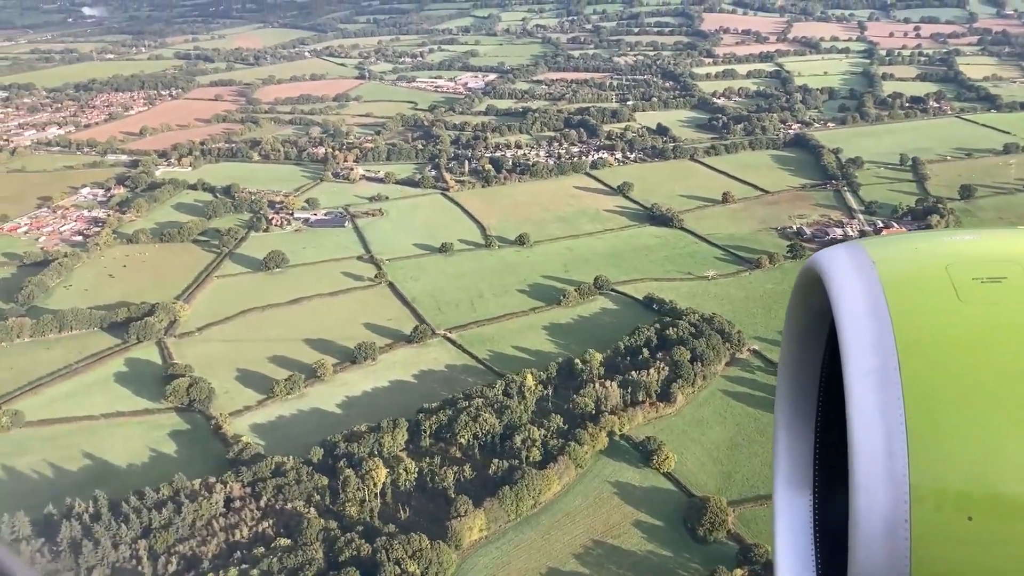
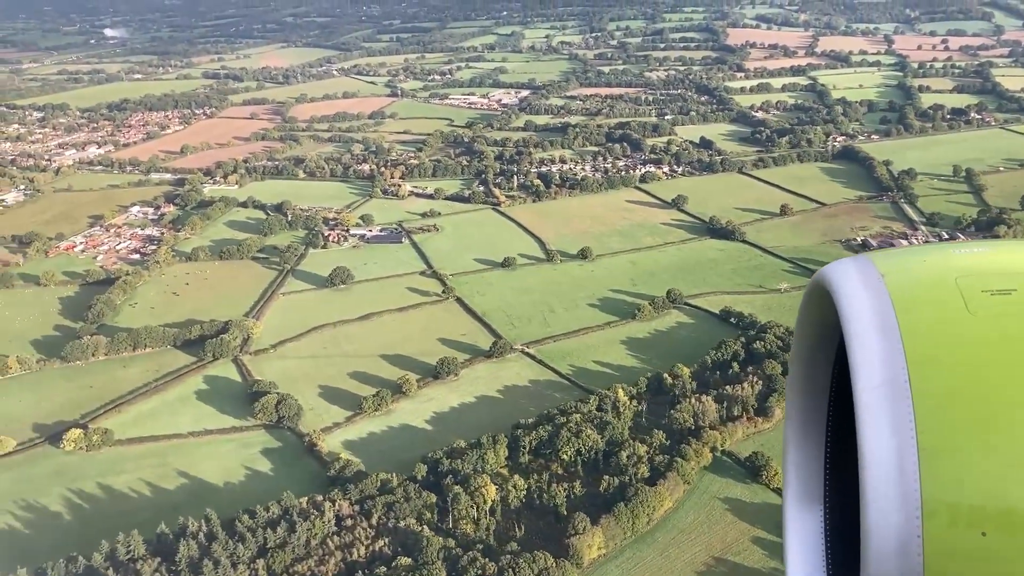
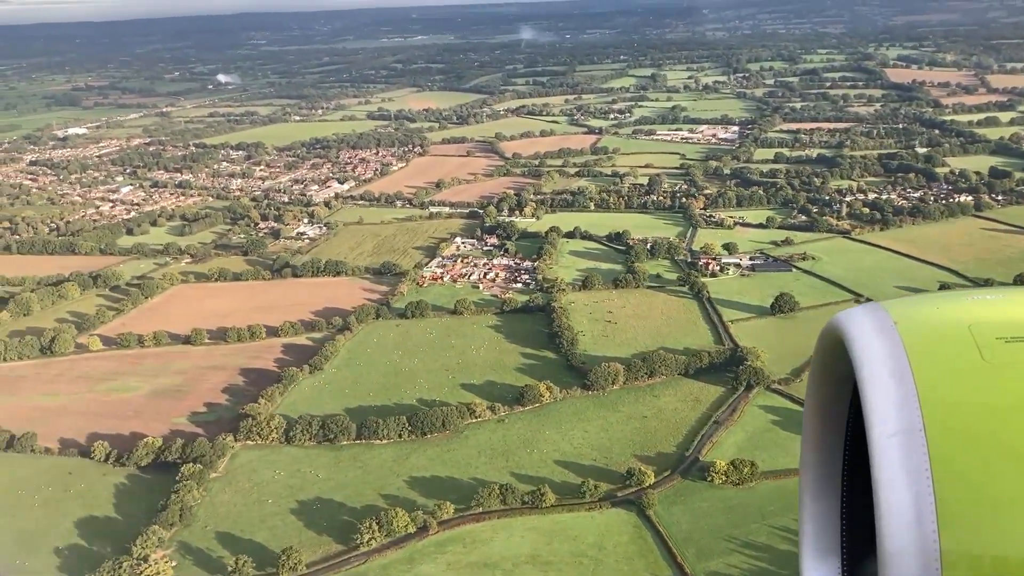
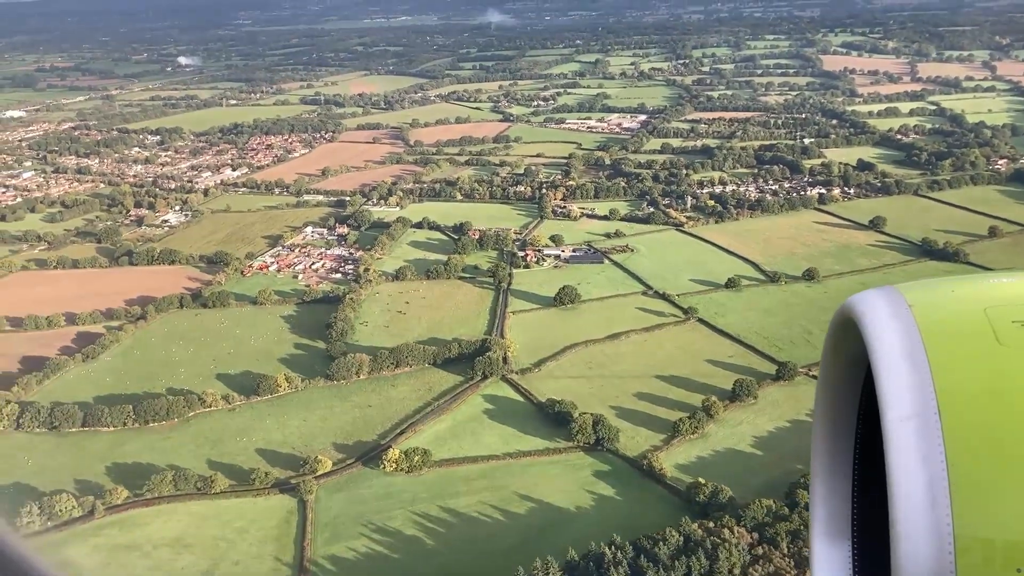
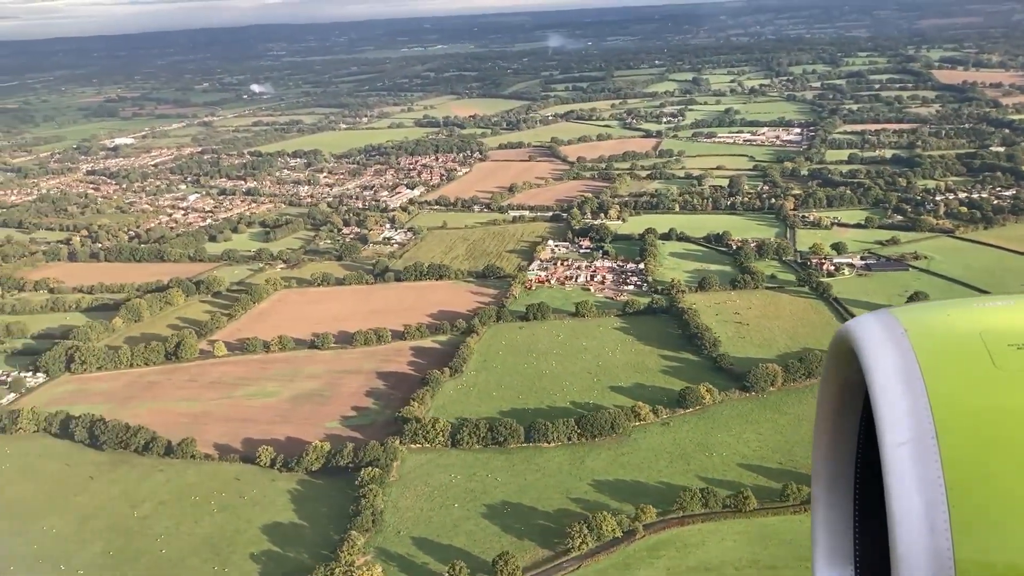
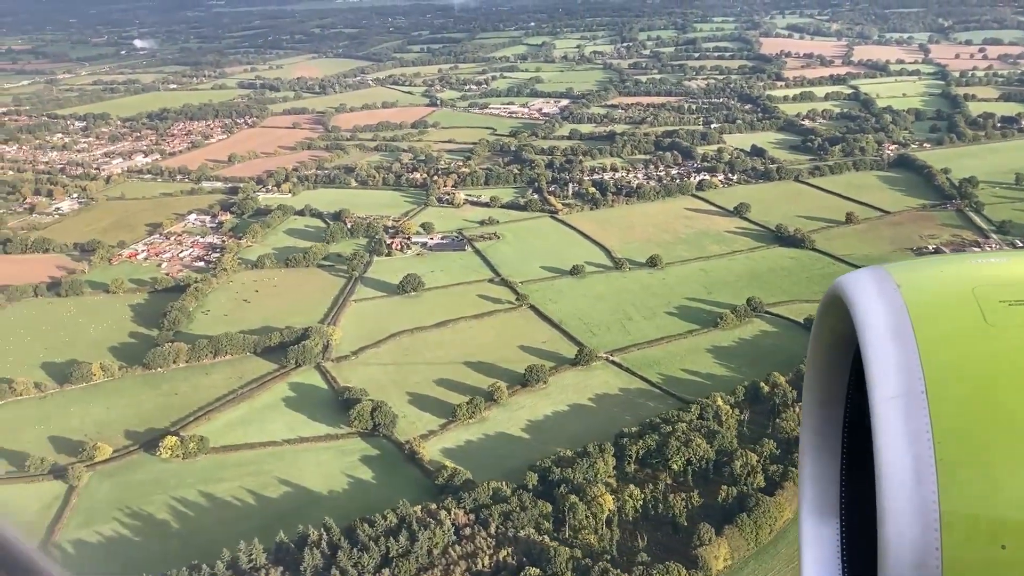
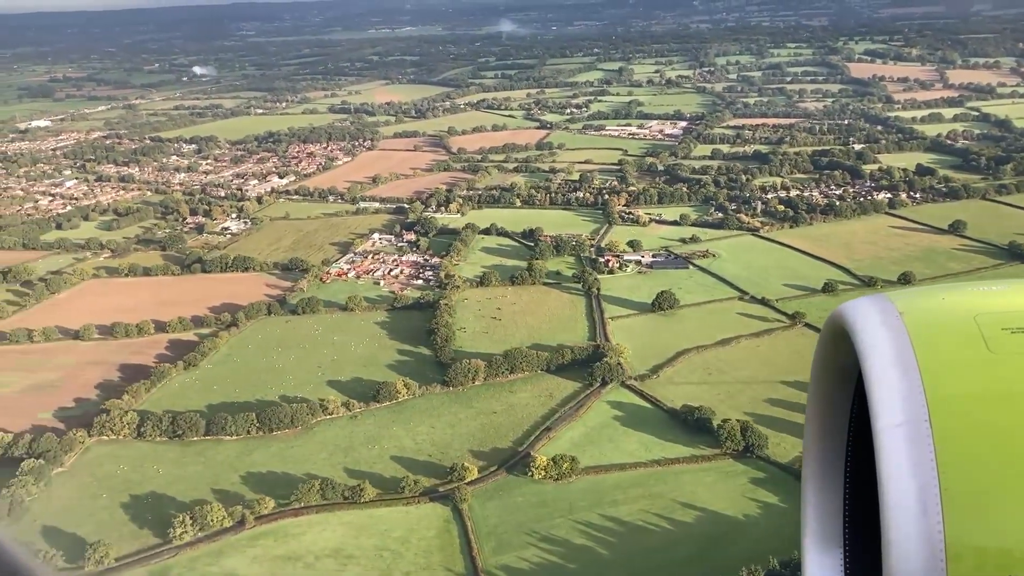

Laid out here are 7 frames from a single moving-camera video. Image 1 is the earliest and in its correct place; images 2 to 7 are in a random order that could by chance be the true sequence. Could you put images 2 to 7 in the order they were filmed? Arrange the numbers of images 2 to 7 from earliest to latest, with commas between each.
2, 6, 4, 7, 3, 5
